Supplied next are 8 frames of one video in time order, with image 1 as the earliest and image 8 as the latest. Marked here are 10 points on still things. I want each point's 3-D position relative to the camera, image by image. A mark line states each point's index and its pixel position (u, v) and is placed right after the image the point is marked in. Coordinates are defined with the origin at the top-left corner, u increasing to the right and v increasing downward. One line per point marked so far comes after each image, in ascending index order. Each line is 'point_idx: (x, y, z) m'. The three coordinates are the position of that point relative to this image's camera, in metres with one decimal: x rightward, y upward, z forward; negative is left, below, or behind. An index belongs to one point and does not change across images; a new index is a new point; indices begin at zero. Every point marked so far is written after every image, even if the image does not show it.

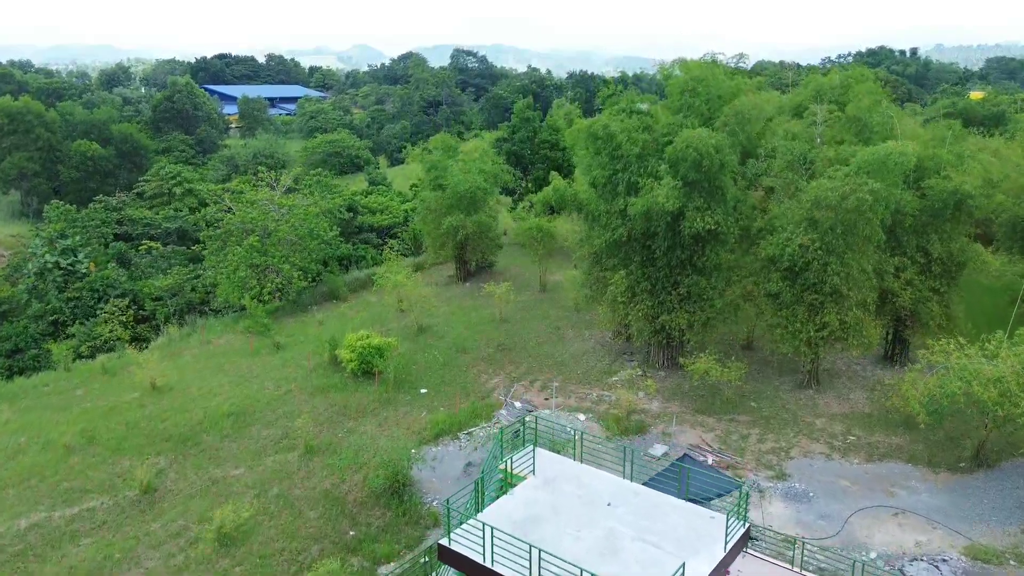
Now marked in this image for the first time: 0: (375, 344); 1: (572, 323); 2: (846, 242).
0: (-2.3, -1.0, +10.3) m
1: (+1.2, -0.7, +12.6) m
2: (+4.8, +0.6, +8.7) m
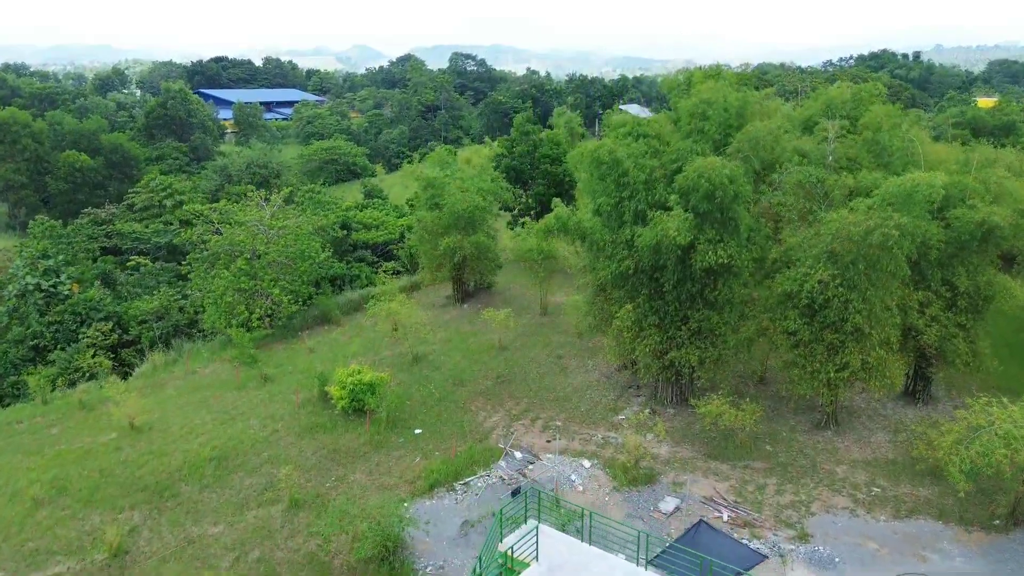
0: (-2.4, -1.5, +9.8) m
1: (+1.2, -1.3, +12.0) m
2: (+4.8, +0.1, +8.2) m
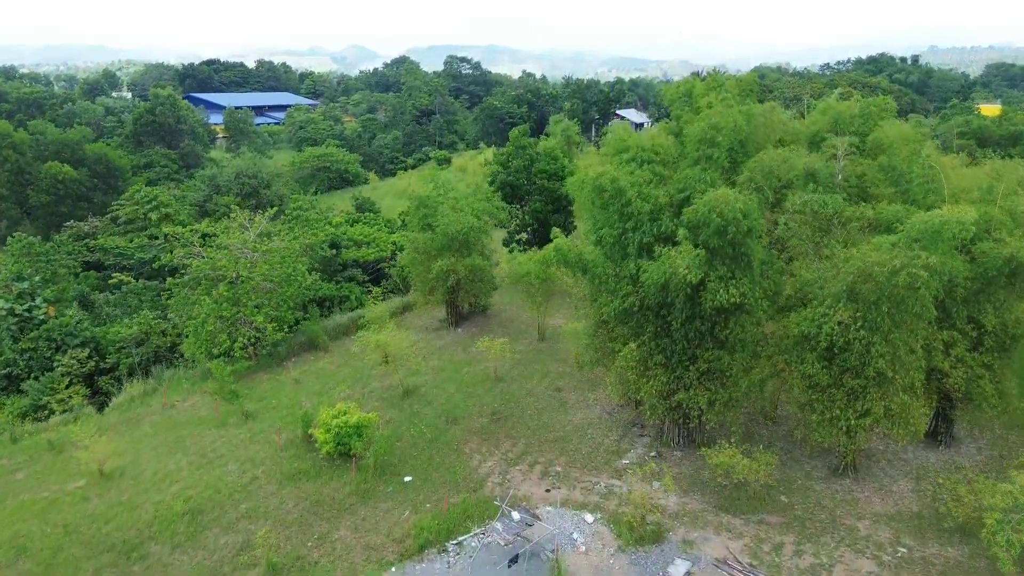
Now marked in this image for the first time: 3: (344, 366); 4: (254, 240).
0: (-2.4, -2.1, +9.1) m
1: (+1.2, -1.8, +11.4) m
2: (+4.8, -0.4, +7.6) m
3: (-3.5, -1.6, +12.8) m
4: (-6.0, +1.1, +14.2) m
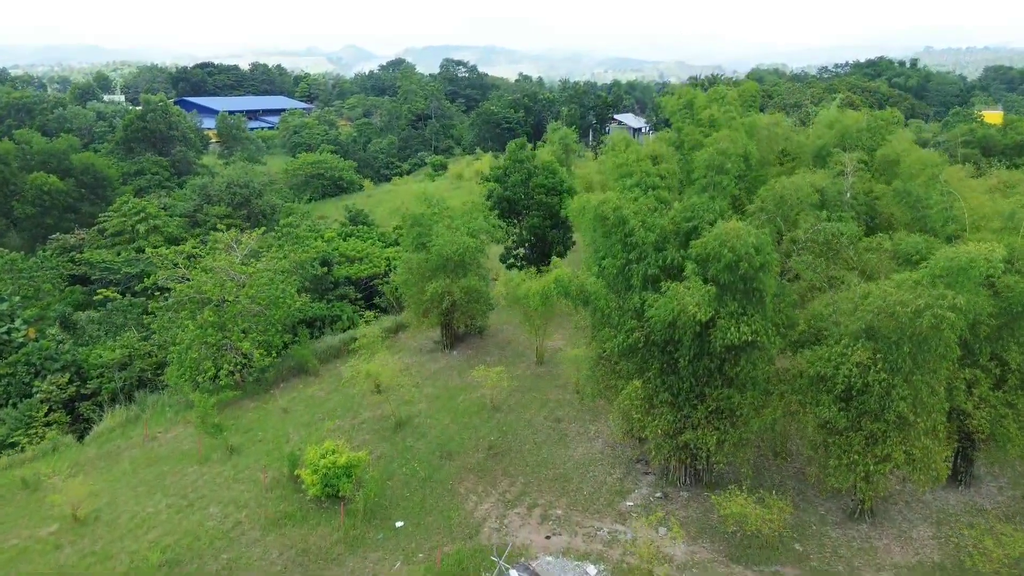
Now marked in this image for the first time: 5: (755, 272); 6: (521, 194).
0: (-2.4, -2.5, +8.6) m
1: (+1.1, -2.3, +10.9) m
2: (+4.7, -0.9, +7.1) m
3: (-3.6, -2.1, +12.3) m
4: (-6.1, +0.6, +13.7) m
5: (+2.9, +0.2, +7.2) m
6: (+0.2, +2.5, +16.1) m
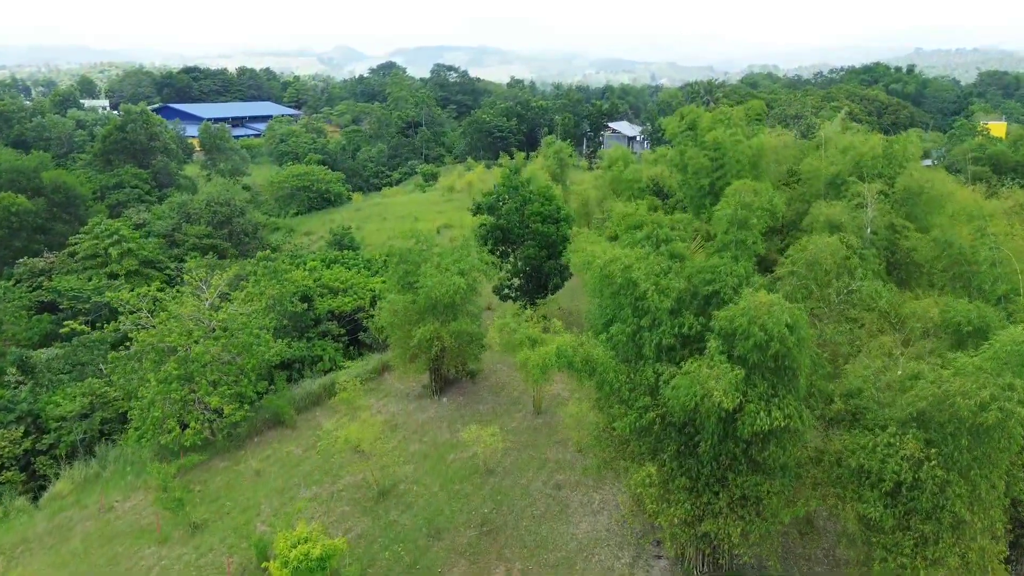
0: (-2.5, -3.4, +7.6) m
1: (+1.0, -3.1, +9.9) m
2: (+4.7, -1.7, +6.2) m
3: (-3.7, -3.0, +11.3) m
4: (-6.2, -0.3, +12.6) m
5: (+2.9, -0.7, +6.3) m
6: (+0.1, +1.6, +15.1) m
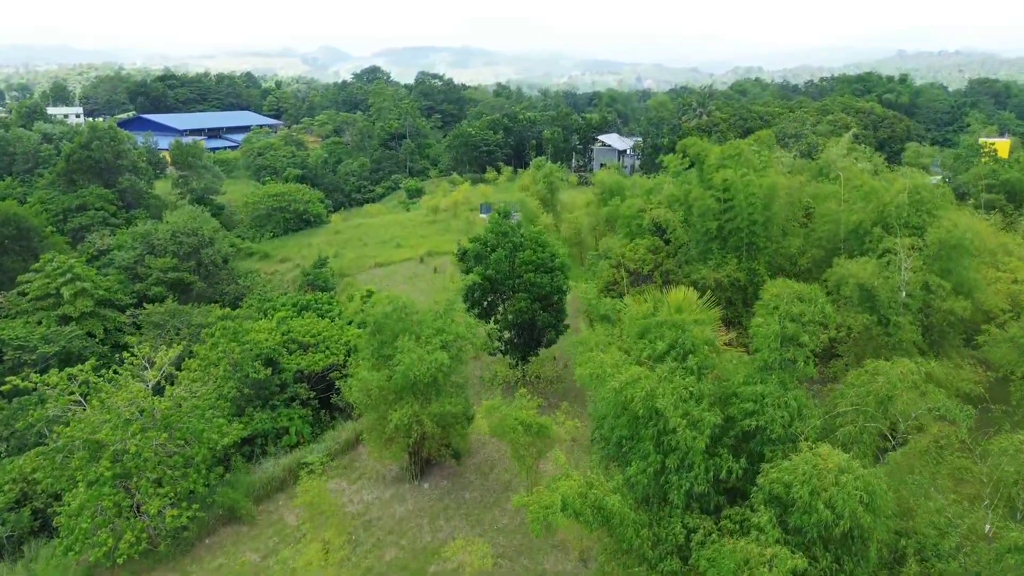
0: (-2.5, -4.7, +6.1) m
1: (+0.9, -4.4, +8.5) m
2: (+4.7, -2.9, +4.8) m
3: (-3.8, -4.3, +9.7) m
4: (-6.4, -1.6, +11.0) m
5: (+2.8, -1.9, +4.9) m
6: (-0.2, +0.3, +13.6) m
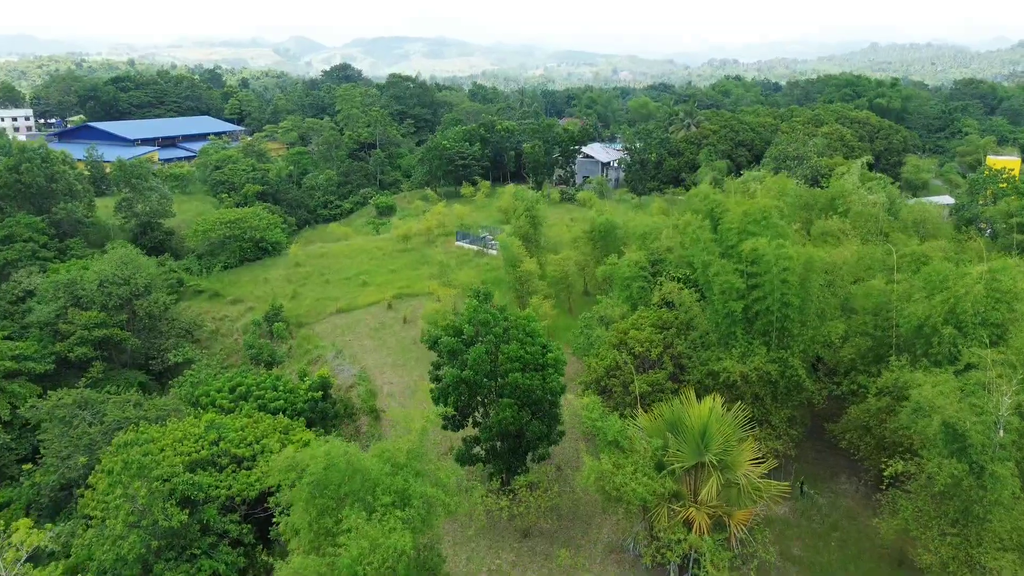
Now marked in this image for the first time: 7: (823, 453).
0: (-2.5, -6.7, +3.5) m
1: (+0.8, -6.3, +6.0) m
2: (+4.7, -4.8, +2.4) m
3: (-4.0, -6.3, +7.0) m
4: (-6.6, -3.6, +8.2) m
5: (+2.8, -3.8, +2.4) m
6: (-0.5, -1.5, +11.0) m
7: (+6.4, -3.4, +12.5) m
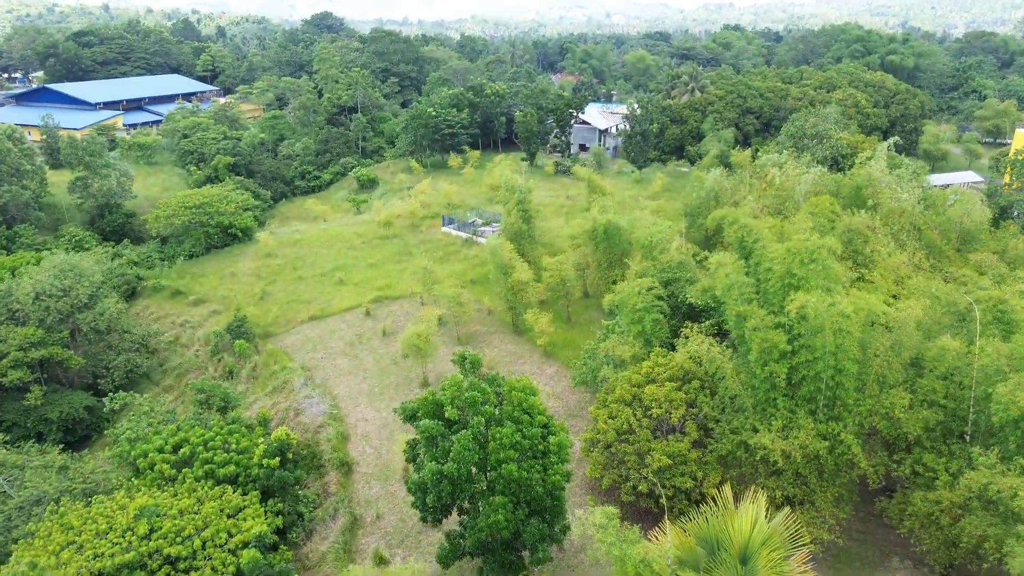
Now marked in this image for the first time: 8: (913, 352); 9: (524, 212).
0: (-2.5, -8.3, +1.8) m
1: (+0.8, -7.7, +4.3) m
2: (+4.7, -6.5, +0.7) m
3: (-4.0, -7.6, +5.3) m
4: (-6.7, -4.8, +6.2) m
5: (+2.8, -5.5, +0.6) m
6: (-0.6, -2.5, +8.9) m
7: (+6.3, -4.2, +10.6) m
8: (+6.6, -1.1, +9.9) m
9: (+0.4, +2.5, +19.8) m
